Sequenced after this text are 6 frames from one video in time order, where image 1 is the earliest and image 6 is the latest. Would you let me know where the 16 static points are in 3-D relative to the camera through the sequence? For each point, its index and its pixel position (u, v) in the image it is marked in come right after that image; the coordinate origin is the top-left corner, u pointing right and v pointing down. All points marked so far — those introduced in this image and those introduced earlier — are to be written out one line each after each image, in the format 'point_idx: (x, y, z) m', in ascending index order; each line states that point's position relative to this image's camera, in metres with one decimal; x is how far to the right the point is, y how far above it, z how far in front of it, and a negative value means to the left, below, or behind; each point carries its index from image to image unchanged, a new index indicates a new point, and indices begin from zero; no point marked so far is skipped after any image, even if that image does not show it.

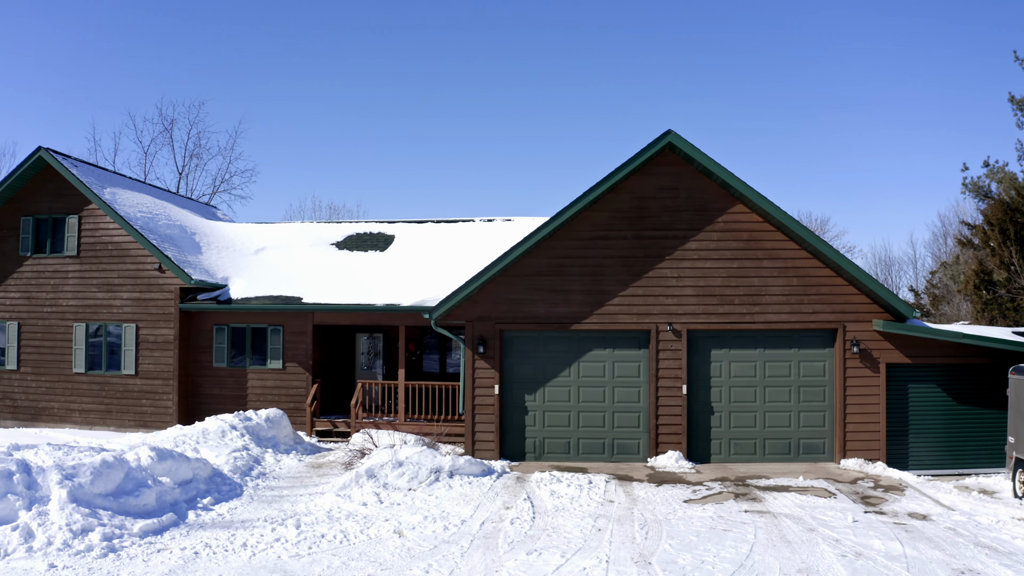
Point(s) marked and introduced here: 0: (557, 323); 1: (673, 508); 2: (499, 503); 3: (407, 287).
0: (+0.8, -0.7, +13.0) m
1: (+2.7, -3.3, +10.1) m
2: (+0.1, -3.3, +10.1) m
3: (-2.8, 0.0, +16.9) m
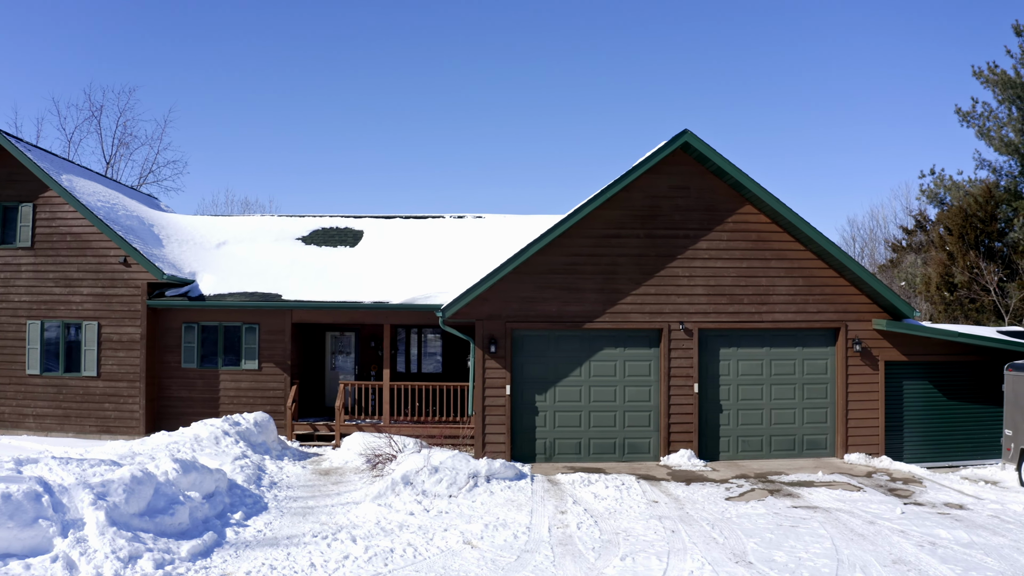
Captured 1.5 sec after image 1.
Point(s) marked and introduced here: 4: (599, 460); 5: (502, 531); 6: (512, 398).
0: (+1.1, -0.7, +12.8) m
1: (+3.4, -3.3, +10.2) m
2: (+0.7, -3.3, +9.8) m
3: (-2.9, +0.1, +16.2) m
4: (+1.7, -3.4, +12.9) m
5: (+0.1, -3.3, +8.9) m
6: (0.0, -2.2, +12.8) m
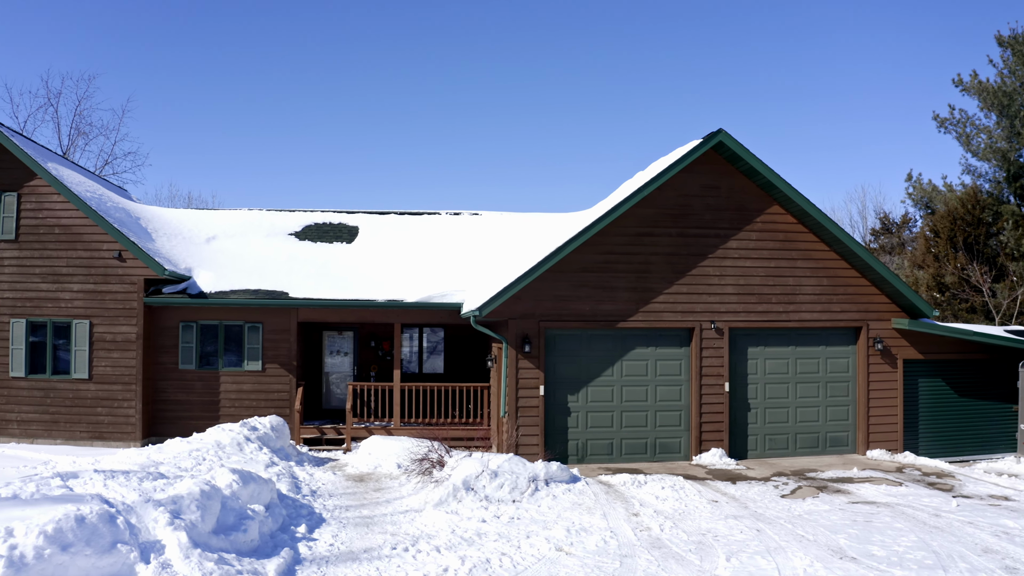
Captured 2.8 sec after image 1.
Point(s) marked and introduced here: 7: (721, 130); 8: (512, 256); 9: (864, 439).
0: (+1.7, -0.6, +12.7) m
1: (+4.2, -3.3, +10.2) m
2: (+1.6, -3.2, +9.6) m
3: (-2.6, +0.2, +15.6) m
4: (+2.3, -3.4, +12.8) m
5: (+1.1, -3.3, +8.7) m
6: (+0.7, -2.1, +12.6) m
7: (+4.0, +3.0, +12.7) m
8: (+0.1, +0.9, +16.8) m
9: (+7.1, -3.1, +13.4) m
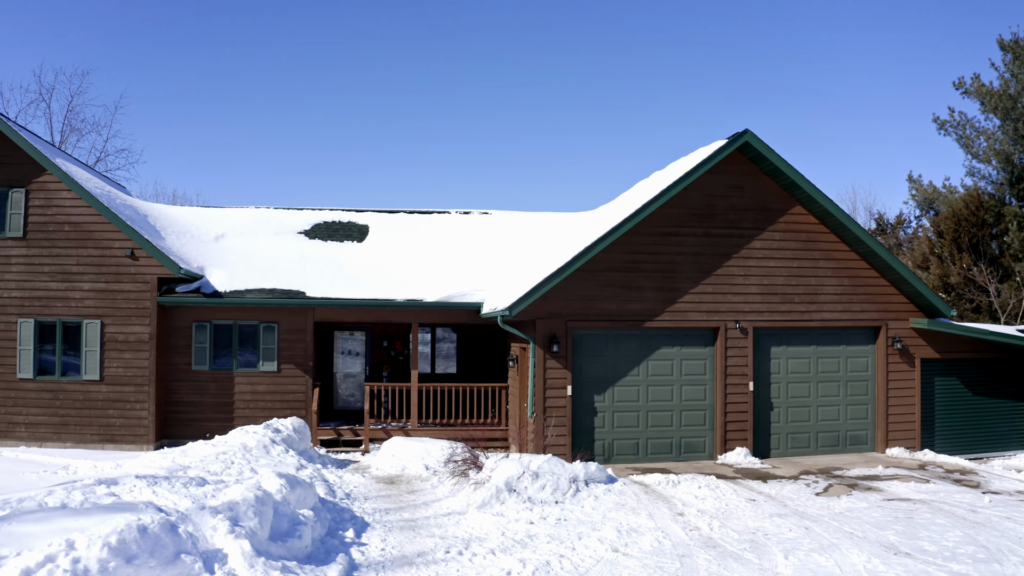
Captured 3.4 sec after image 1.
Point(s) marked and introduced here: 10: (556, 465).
0: (+2.3, -0.6, +12.7) m
1: (+4.8, -3.3, +10.3) m
2: (+2.2, -3.2, +9.6) m
3: (-2.2, +0.2, +15.5) m
4: (+2.8, -3.4, +12.8) m
5: (+1.7, -3.3, +8.7) m
6: (+1.2, -2.1, +12.5) m
7: (+4.5, +3.0, +12.8) m
8: (+0.5, +0.9, +16.8) m
9: (+7.6, -3.1, +13.6) m
10: (+0.7, -2.8, +10.2) m
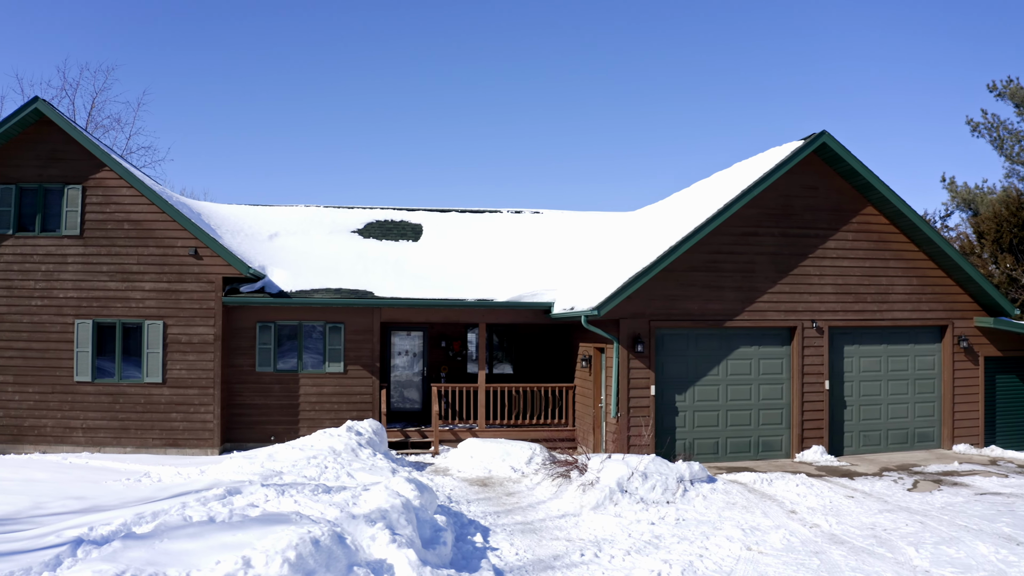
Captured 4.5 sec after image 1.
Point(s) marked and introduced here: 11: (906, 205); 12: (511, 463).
0: (+3.8, -0.6, +12.7) m
1: (+6.4, -3.3, +10.4) m
2: (+3.9, -3.2, +9.7) m
3: (-0.7, +0.2, +15.4) m
4: (+4.4, -3.4, +12.9) m
5: (+3.4, -3.3, +8.7) m
6: (+2.7, -2.1, +12.6) m
7: (+6.1, +3.0, +12.9) m
8: (+1.9, +0.9, +16.8) m
9: (+9.2, -3.0, +13.8) m
10: (+2.3, -2.8, +10.3) m
11: (+8.0, +1.7, +13.4) m
12: (0.0, -3.3, +12.4) m
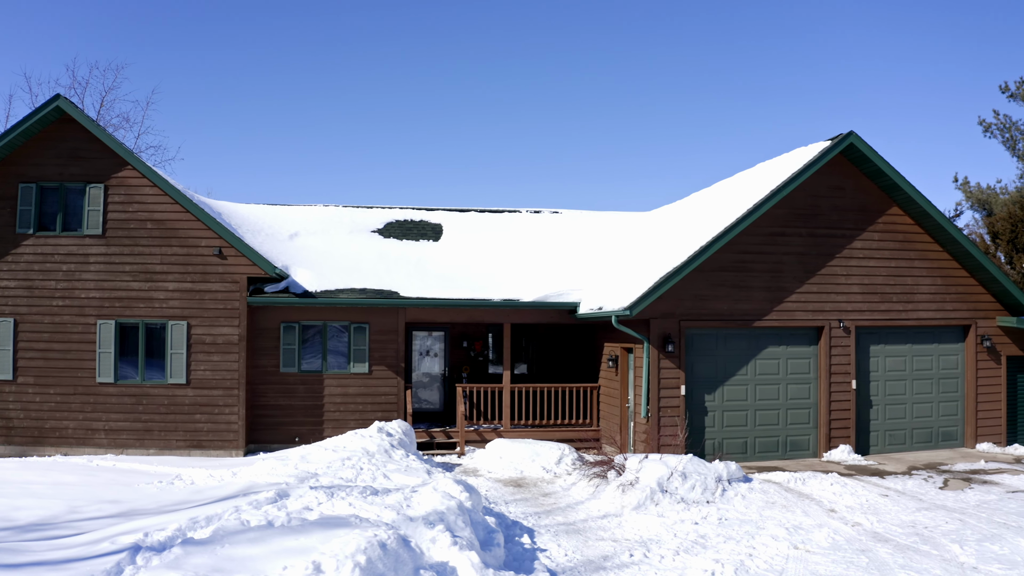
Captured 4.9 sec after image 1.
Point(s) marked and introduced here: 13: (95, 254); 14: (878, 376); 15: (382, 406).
0: (+4.4, -0.6, +12.8) m
1: (+7.0, -3.3, +10.5) m
2: (+4.5, -3.2, +9.8) m
3: (-0.1, +0.2, +15.4) m
4: (+5.0, -3.4, +13.0) m
5: (+4.0, -3.3, +8.8) m
6: (+3.3, -2.1, +12.6) m
7: (+6.7, +3.0, +12.9) m
8: (+2.4, +0.9, +16.8) m
9: (+9.7, -3.0, +13.9) m
10: (+2.9, -2.8, +10.3) m
11: (+8.6, +1.7, +13.5) m
12: (+0.6, -3.3, +12.4) m
13: (-8.8, +0.7, +14.0) m
14: (+7.5, -1.8, +13.6) m
15: (-2.9, -2.6, +14.6) m
